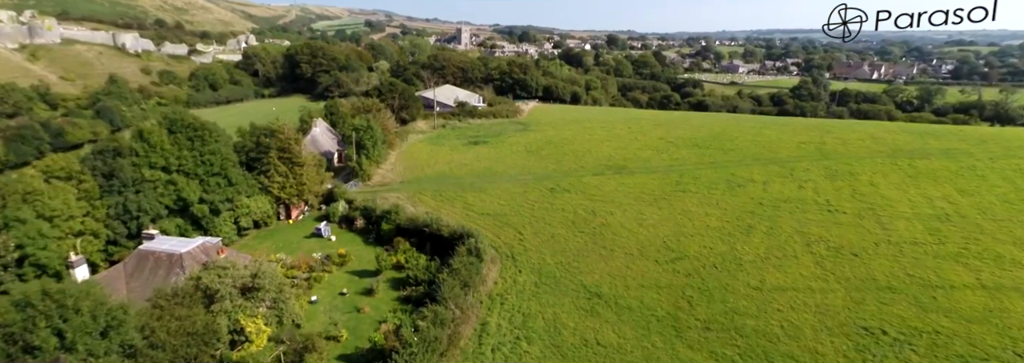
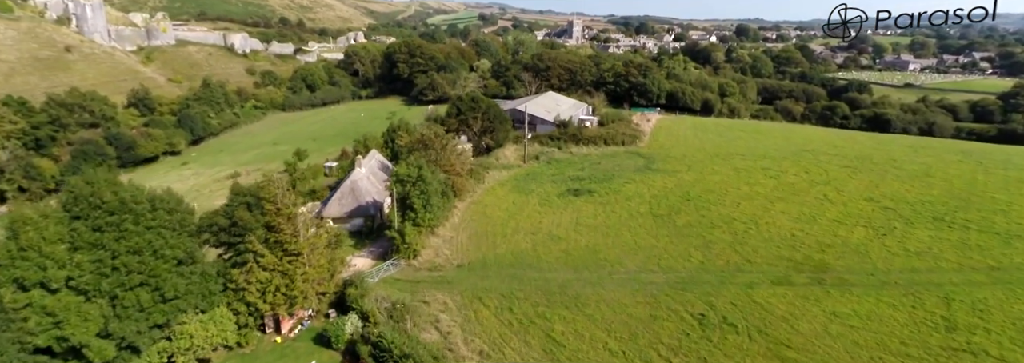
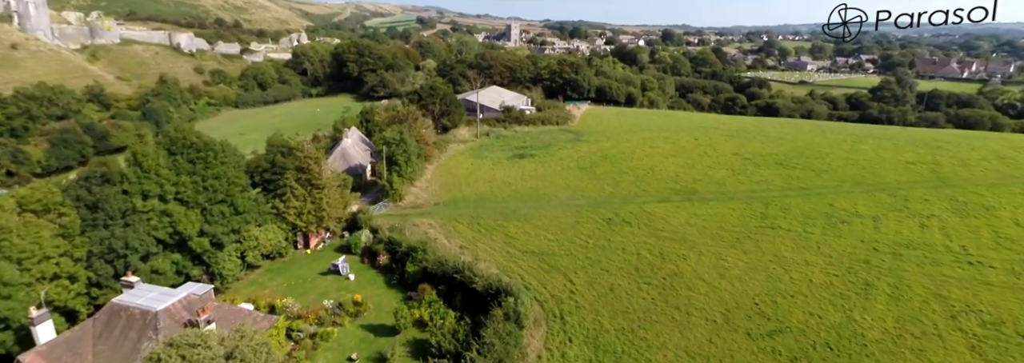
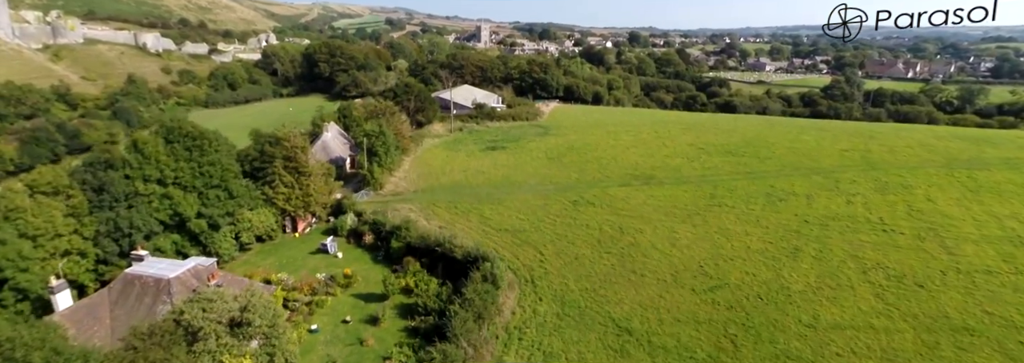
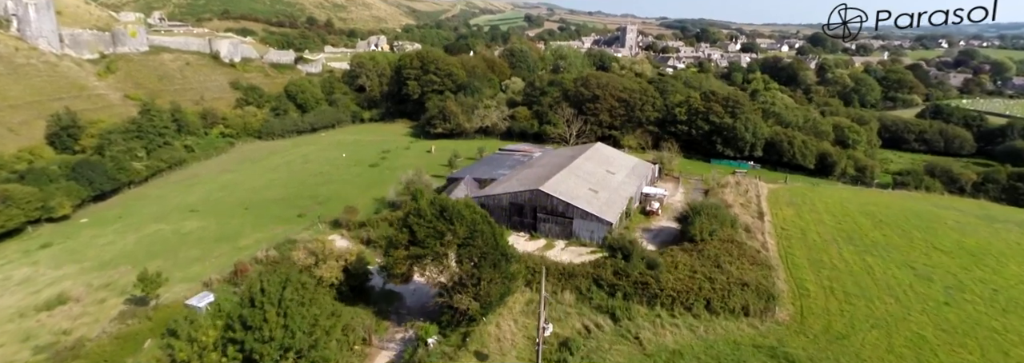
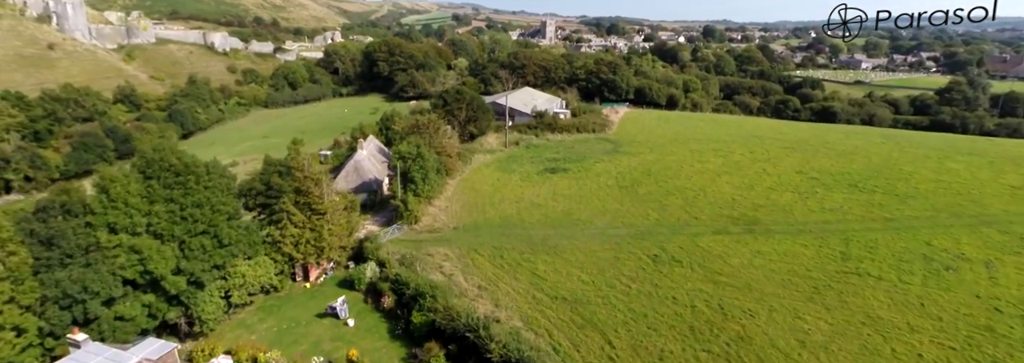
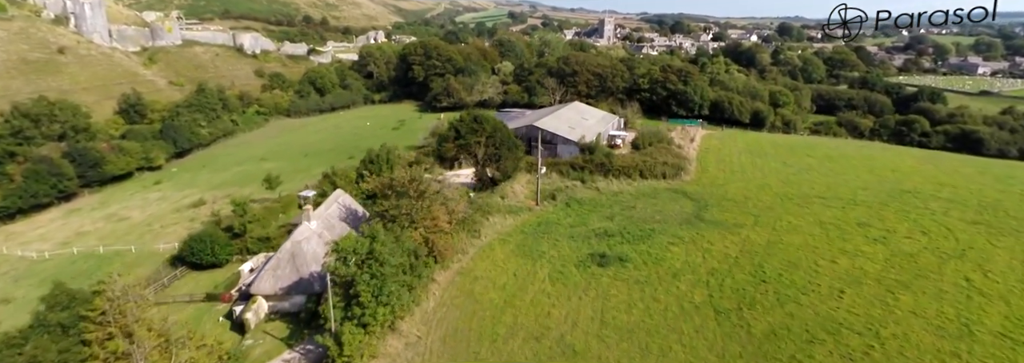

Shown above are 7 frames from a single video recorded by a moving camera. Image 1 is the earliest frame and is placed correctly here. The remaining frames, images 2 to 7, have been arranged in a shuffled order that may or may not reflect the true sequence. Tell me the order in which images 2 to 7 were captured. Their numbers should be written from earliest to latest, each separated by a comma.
4, 3, 6, 2, 7, 5
